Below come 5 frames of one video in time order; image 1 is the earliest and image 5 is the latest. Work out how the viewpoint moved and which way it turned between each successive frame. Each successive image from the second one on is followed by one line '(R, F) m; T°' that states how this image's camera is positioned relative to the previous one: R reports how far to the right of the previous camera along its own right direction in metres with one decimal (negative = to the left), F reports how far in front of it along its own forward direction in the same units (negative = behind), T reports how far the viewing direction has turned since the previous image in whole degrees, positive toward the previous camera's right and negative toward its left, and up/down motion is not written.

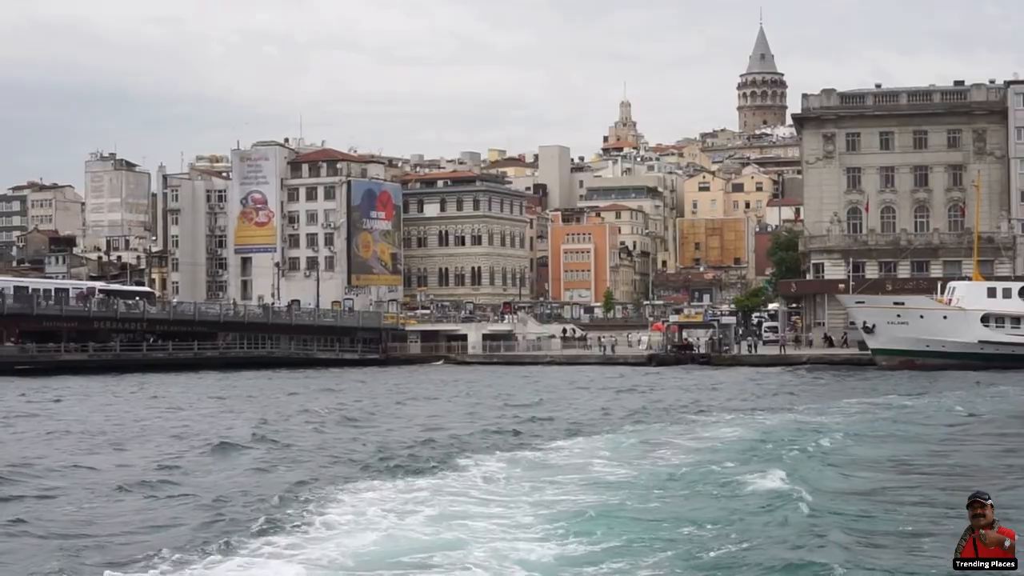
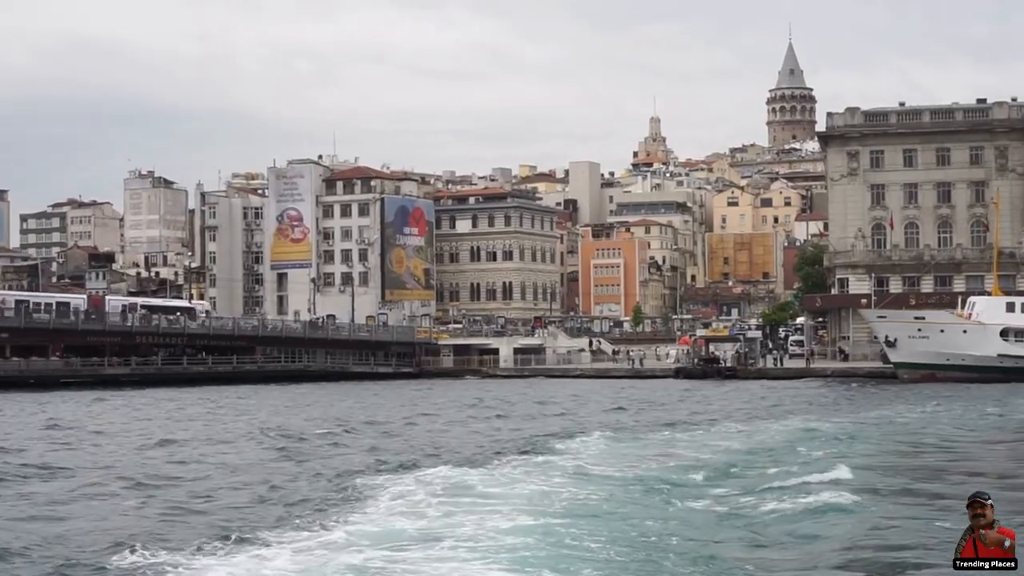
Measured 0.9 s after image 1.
(0.0, -1.9) m; -1°
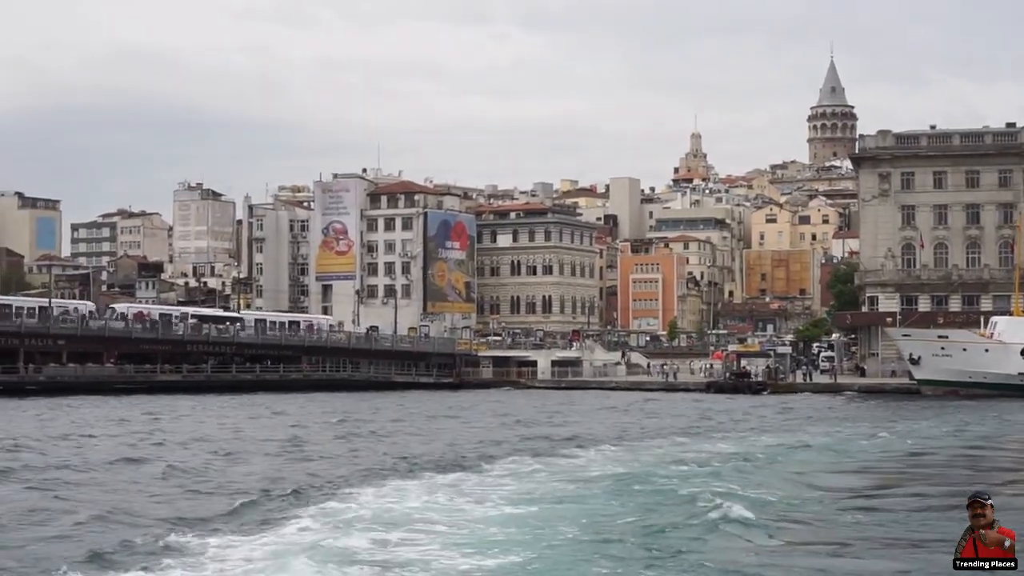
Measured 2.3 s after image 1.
(+0.2, -2.5) m; -1°
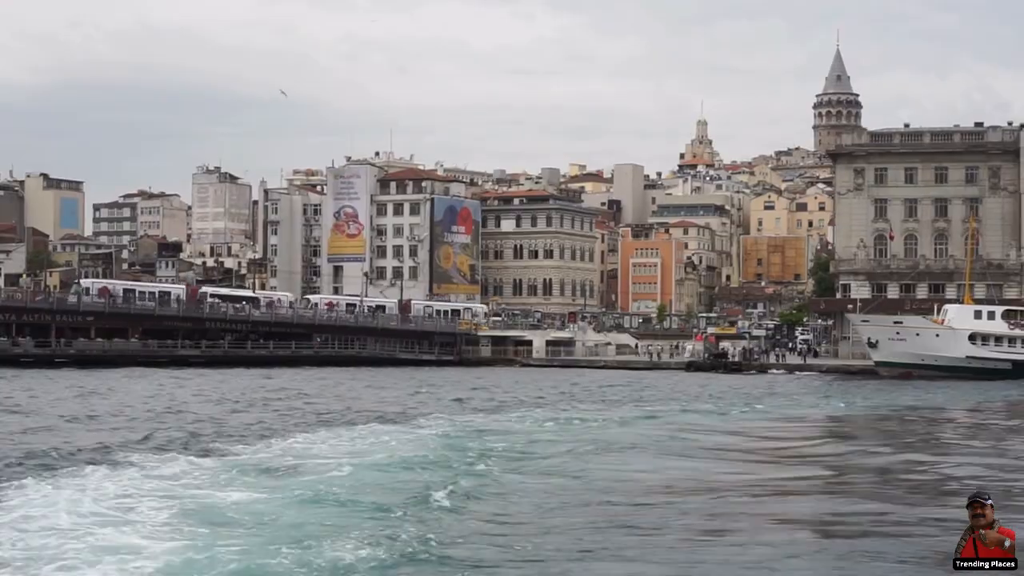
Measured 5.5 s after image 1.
(+1.0, -5.9) m; -1°
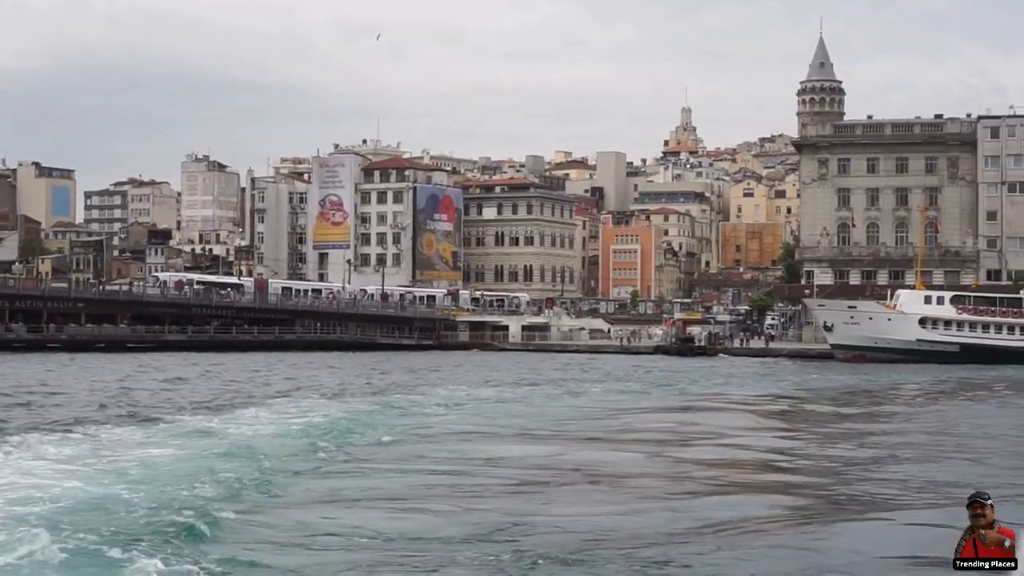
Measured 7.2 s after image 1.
(+0.9, -3.2) m; 0°
